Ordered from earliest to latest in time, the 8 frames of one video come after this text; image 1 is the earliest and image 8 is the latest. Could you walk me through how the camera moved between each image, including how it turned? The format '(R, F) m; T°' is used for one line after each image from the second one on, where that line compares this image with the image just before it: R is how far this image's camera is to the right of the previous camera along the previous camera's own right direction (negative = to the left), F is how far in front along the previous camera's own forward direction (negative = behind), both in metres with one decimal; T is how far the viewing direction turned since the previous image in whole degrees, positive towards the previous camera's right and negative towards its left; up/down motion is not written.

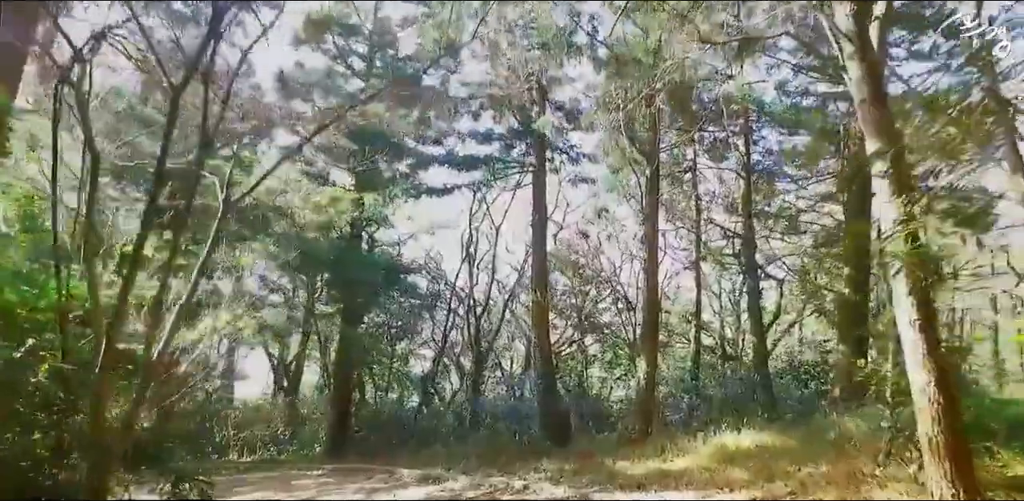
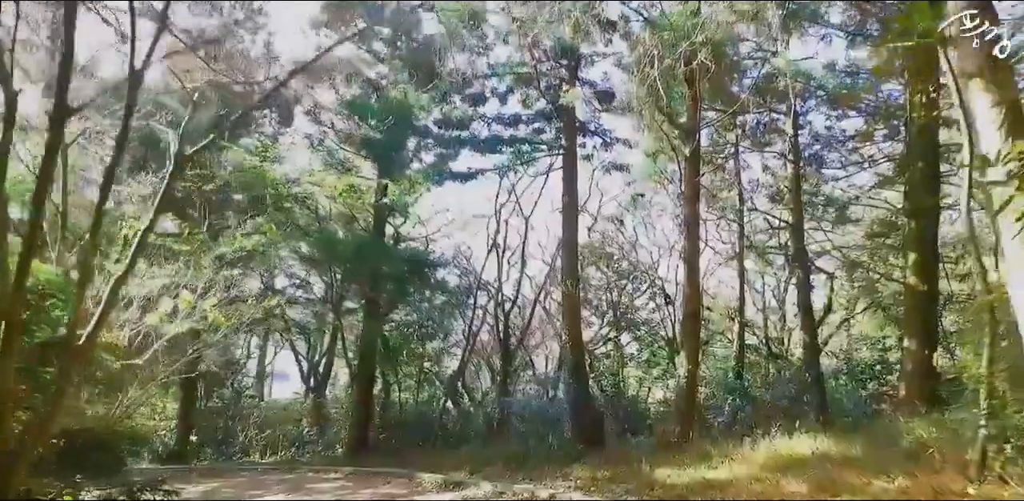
(+0.1, +0.7) m; -3°
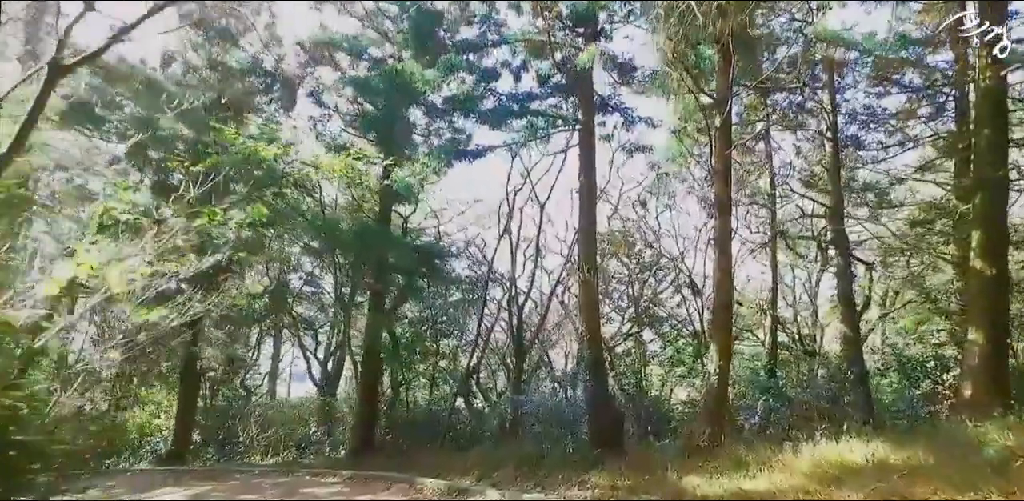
(+0.1, +0.8) m; -2°
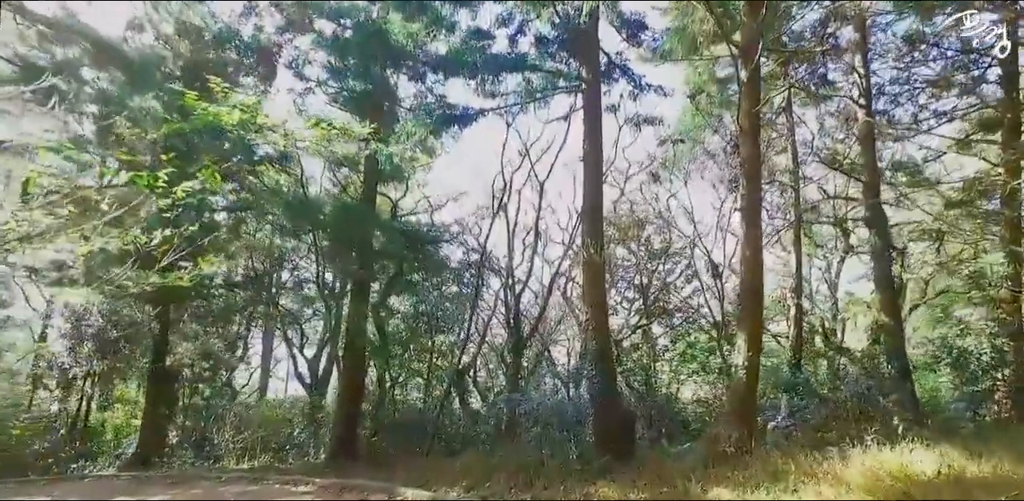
(+0.1, +1.1) m; 0°
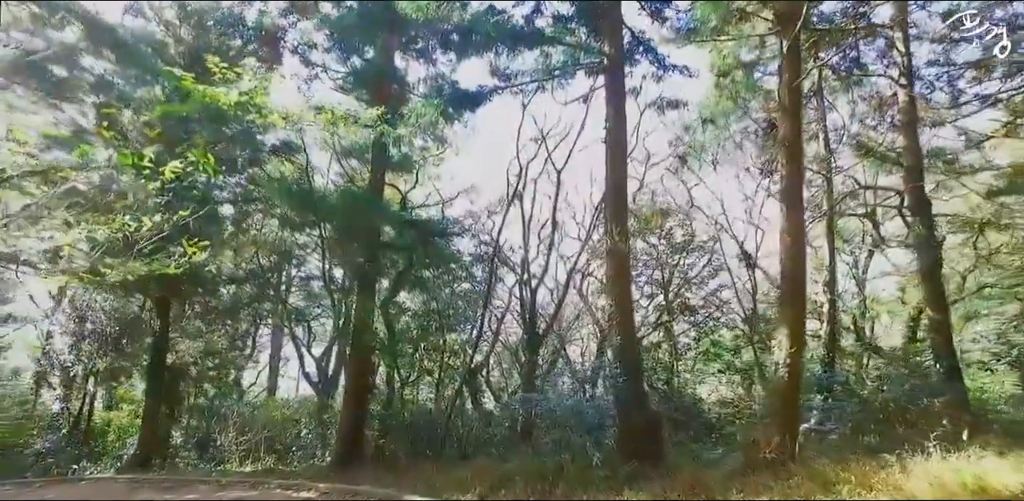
(0.0, +0.6) m; -1°
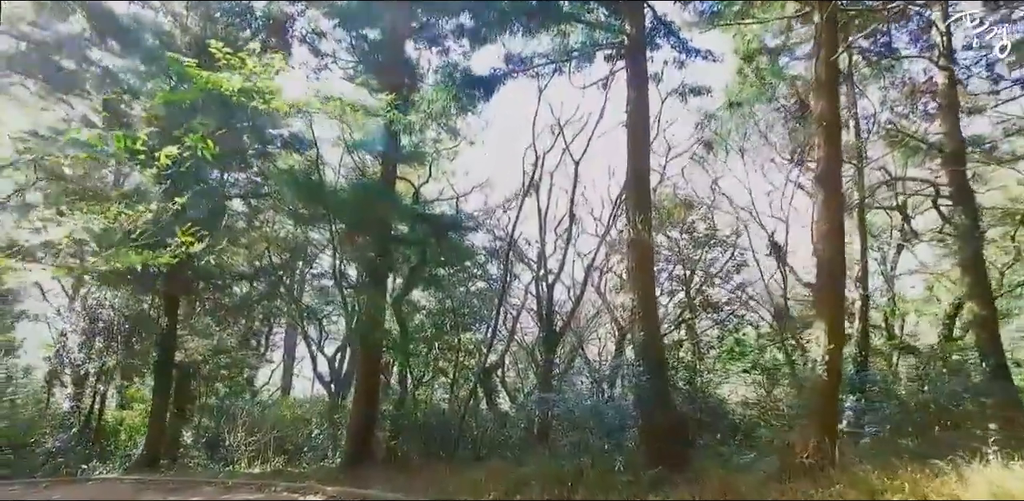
(0.0, +0.4) m; -1°
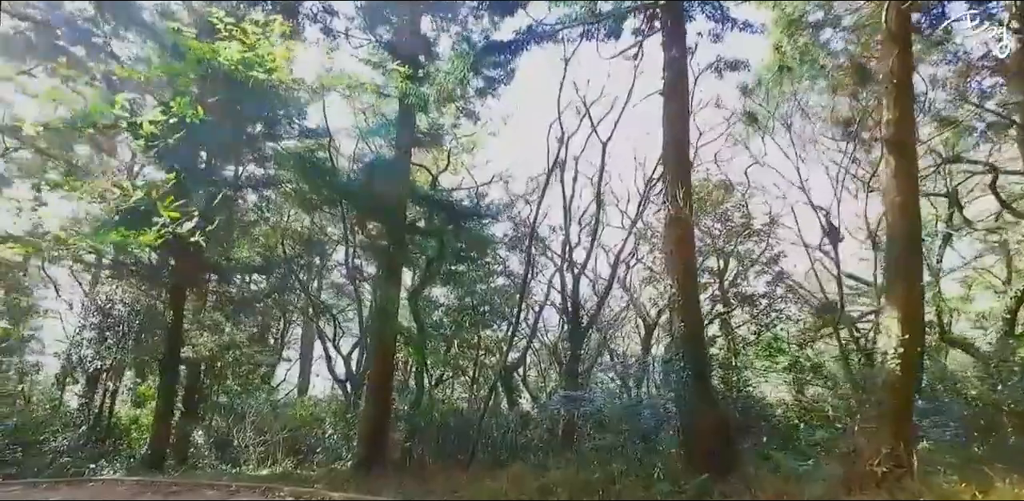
(0.0, +0.7) m; -2°
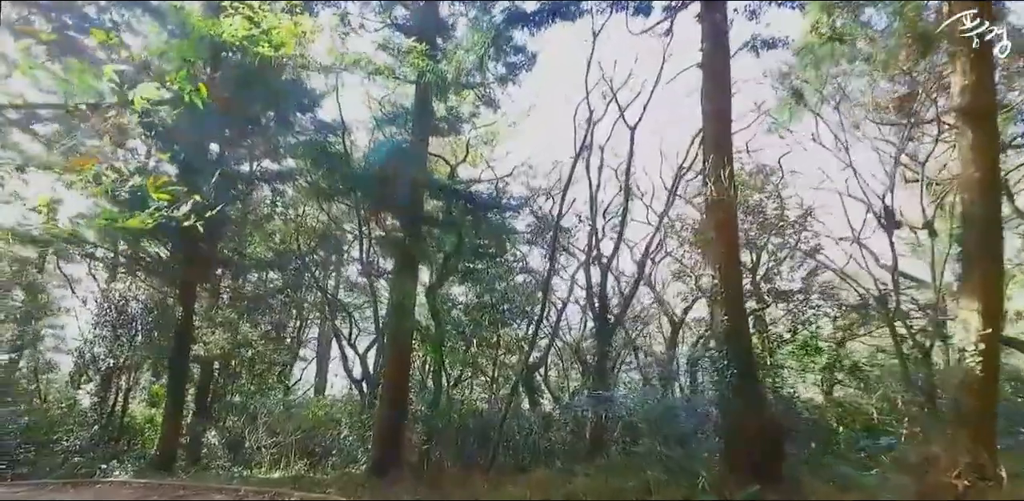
(-0.1, +0.5) m; -1°
